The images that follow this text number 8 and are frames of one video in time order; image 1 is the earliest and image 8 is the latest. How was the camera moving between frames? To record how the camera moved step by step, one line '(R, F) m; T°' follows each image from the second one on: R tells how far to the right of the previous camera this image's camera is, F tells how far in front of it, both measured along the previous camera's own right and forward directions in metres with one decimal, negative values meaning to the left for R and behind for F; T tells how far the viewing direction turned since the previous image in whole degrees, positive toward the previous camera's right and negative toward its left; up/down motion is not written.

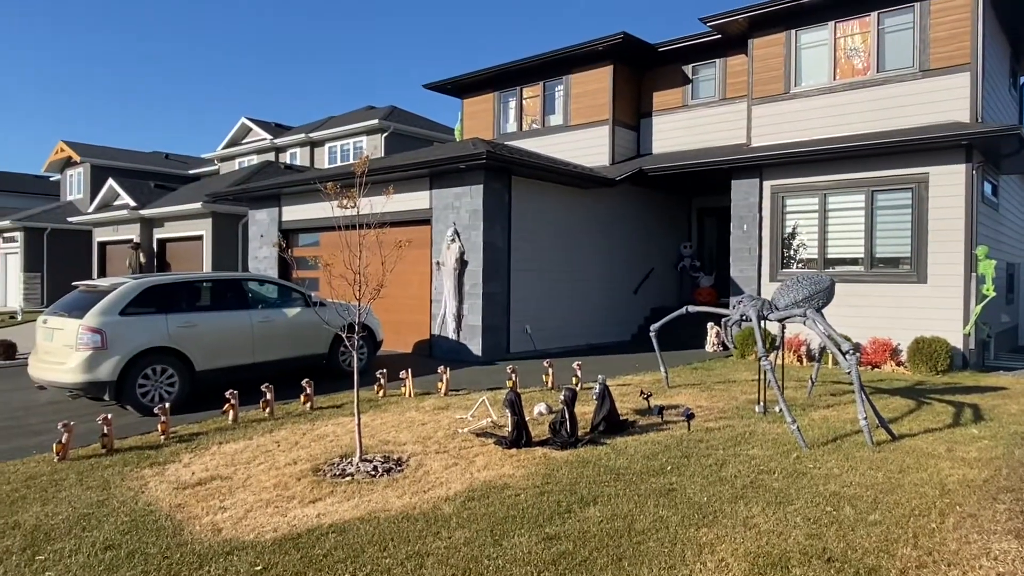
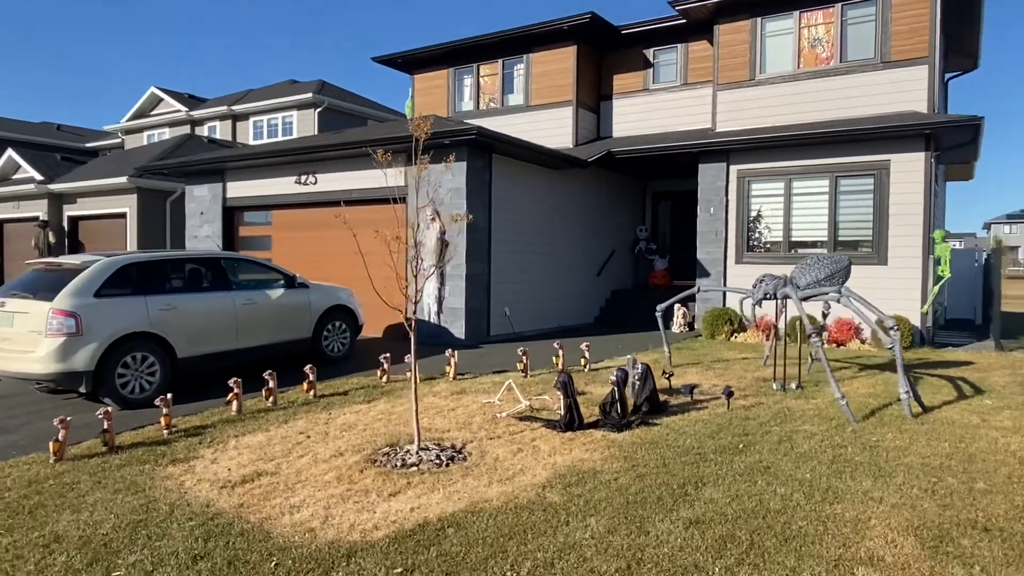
(-1.3, +0.4) m; +8°
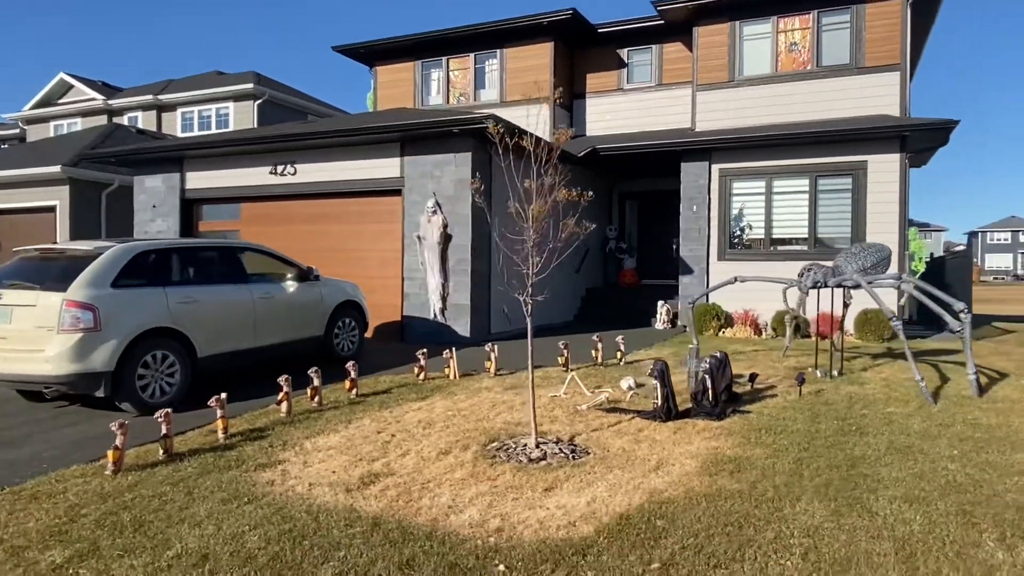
(-1.5, +0.4) m; +8°
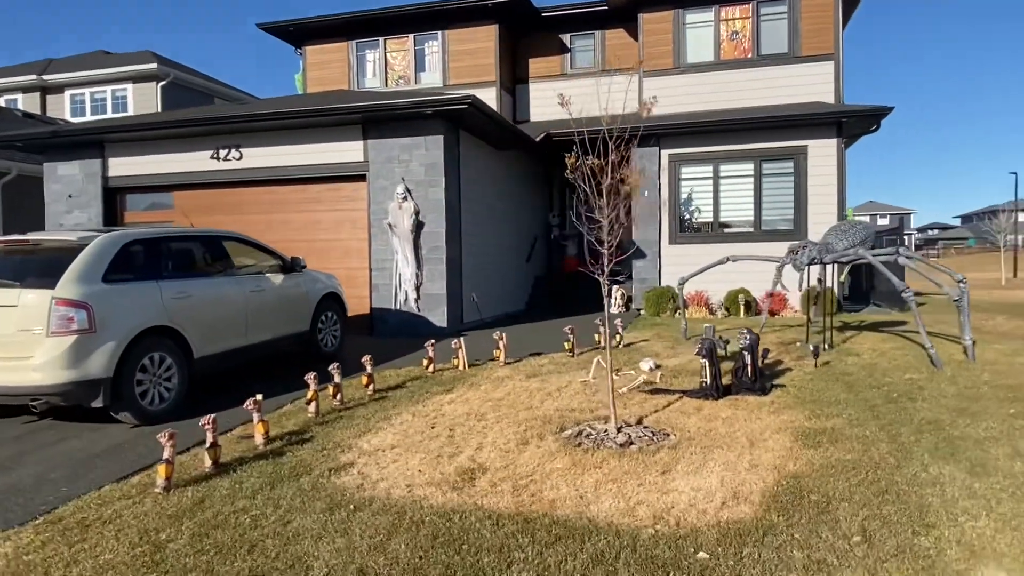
(-1.2, +0.3) m; +9°
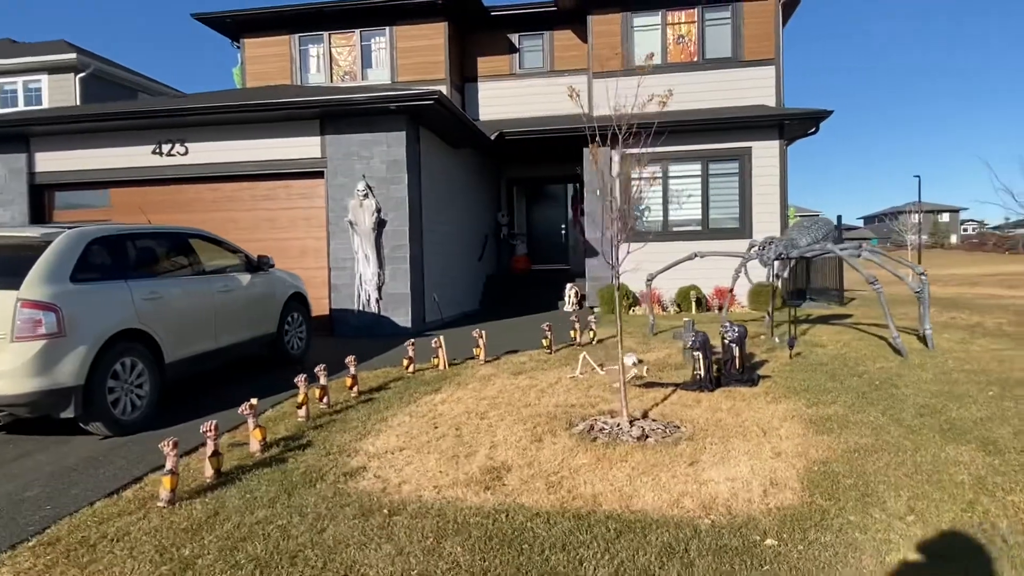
(-0.6, +0.1) m; +6°
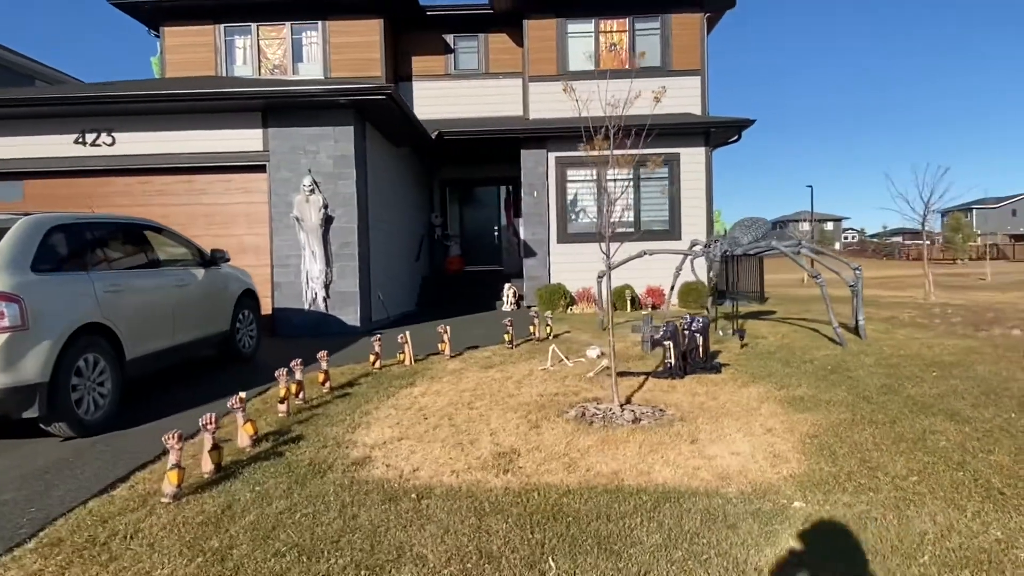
(-0.6, 0.0) m; +8°
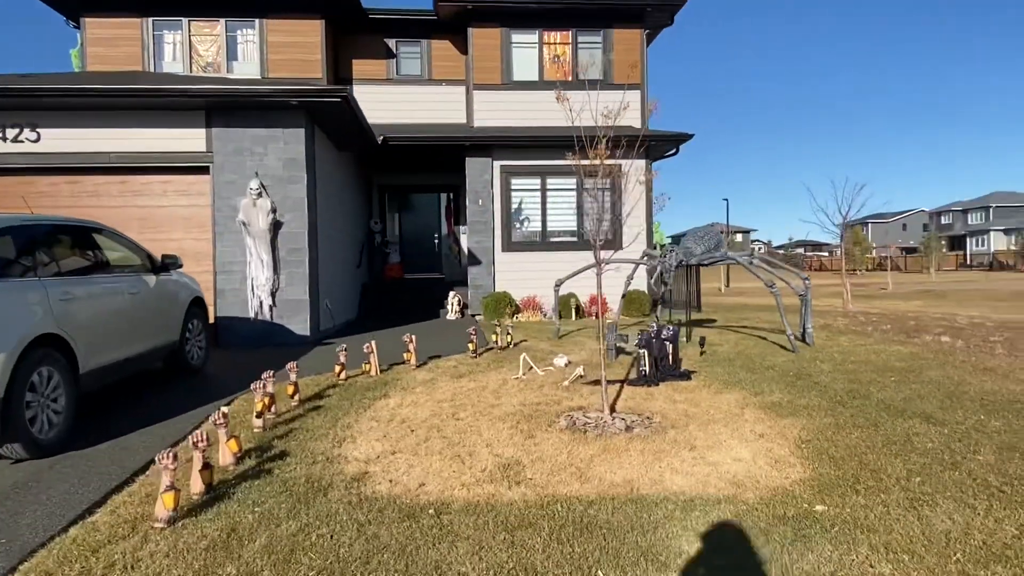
(-0.5, +0.1) m; +7°
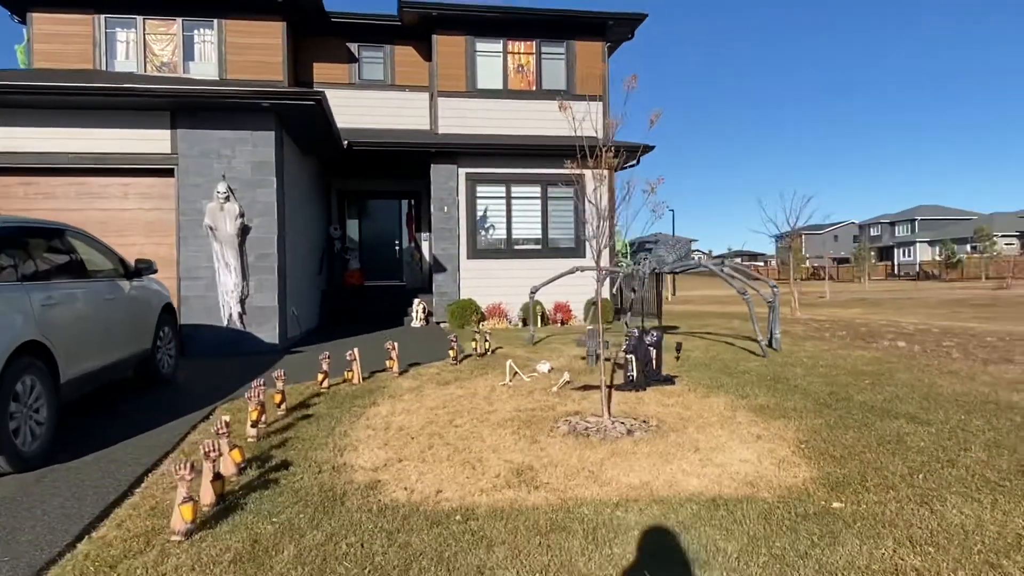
(-0.4, 0.0) m; +5°
